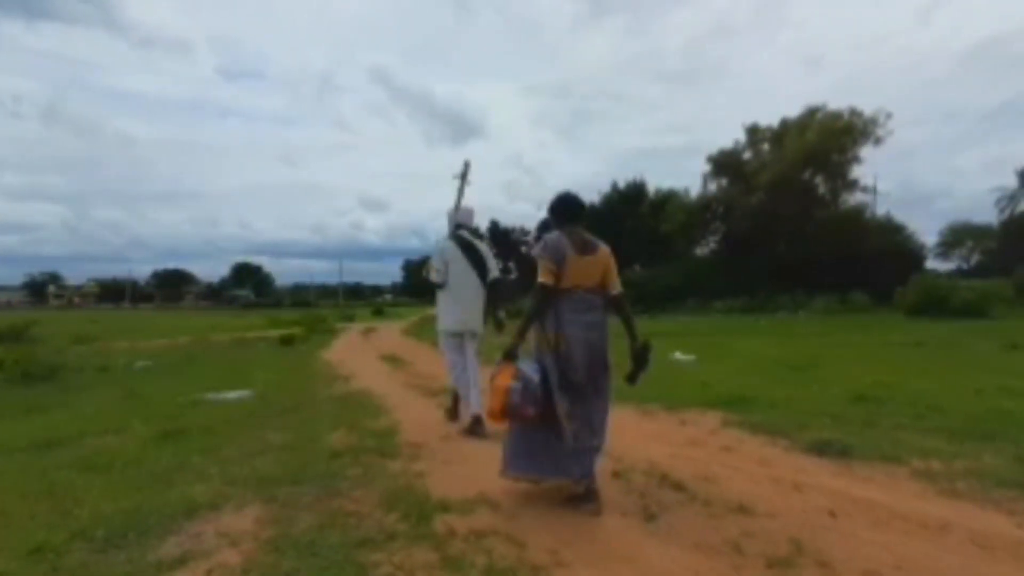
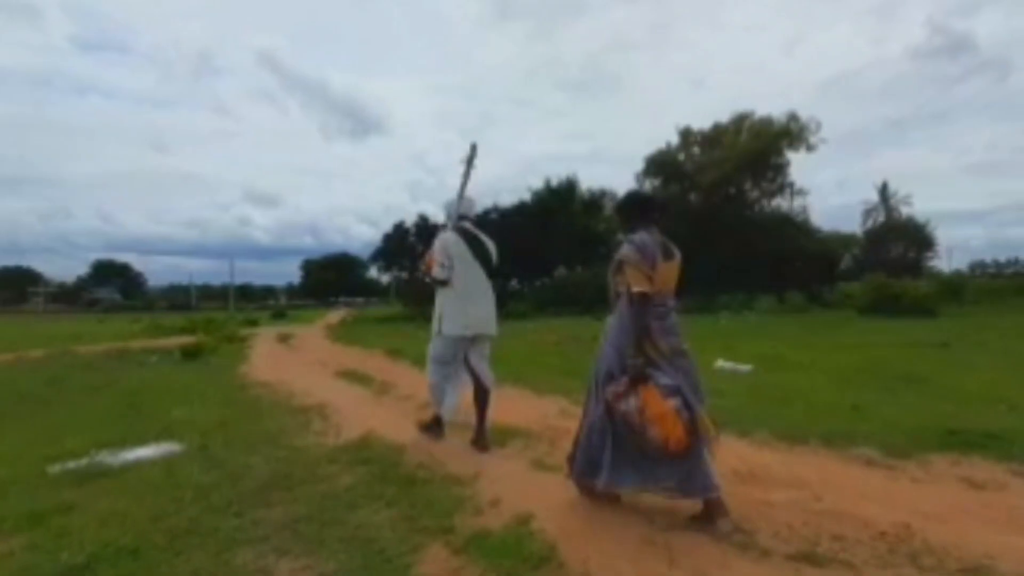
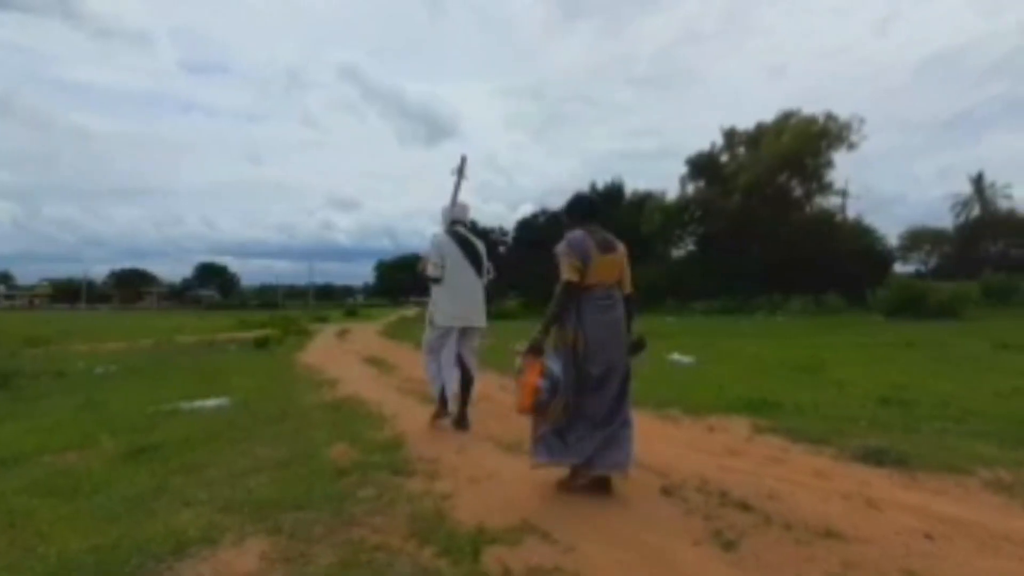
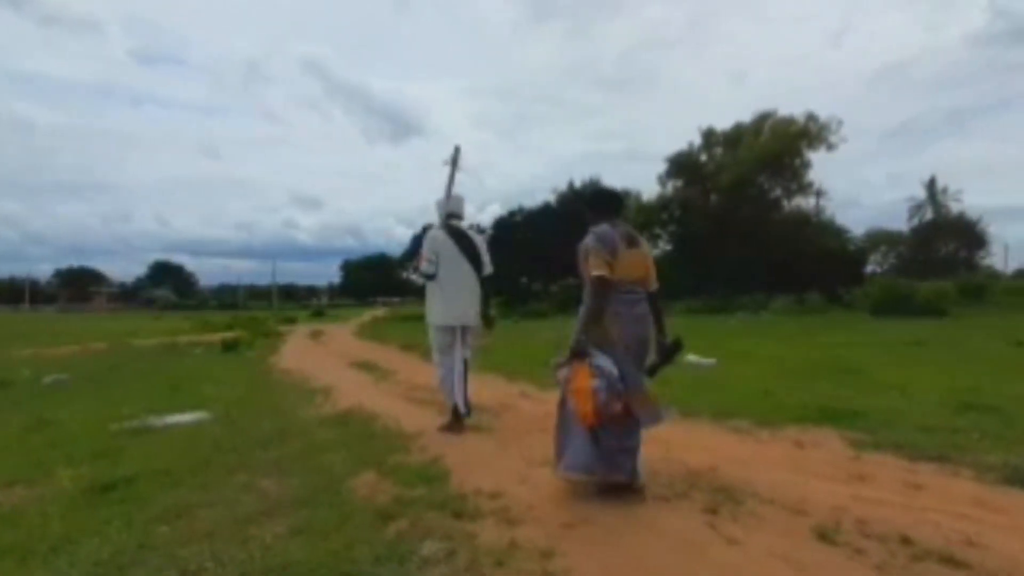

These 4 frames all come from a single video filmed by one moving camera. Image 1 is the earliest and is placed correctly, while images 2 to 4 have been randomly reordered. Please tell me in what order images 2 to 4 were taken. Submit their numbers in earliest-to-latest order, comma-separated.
3, 4, 2
